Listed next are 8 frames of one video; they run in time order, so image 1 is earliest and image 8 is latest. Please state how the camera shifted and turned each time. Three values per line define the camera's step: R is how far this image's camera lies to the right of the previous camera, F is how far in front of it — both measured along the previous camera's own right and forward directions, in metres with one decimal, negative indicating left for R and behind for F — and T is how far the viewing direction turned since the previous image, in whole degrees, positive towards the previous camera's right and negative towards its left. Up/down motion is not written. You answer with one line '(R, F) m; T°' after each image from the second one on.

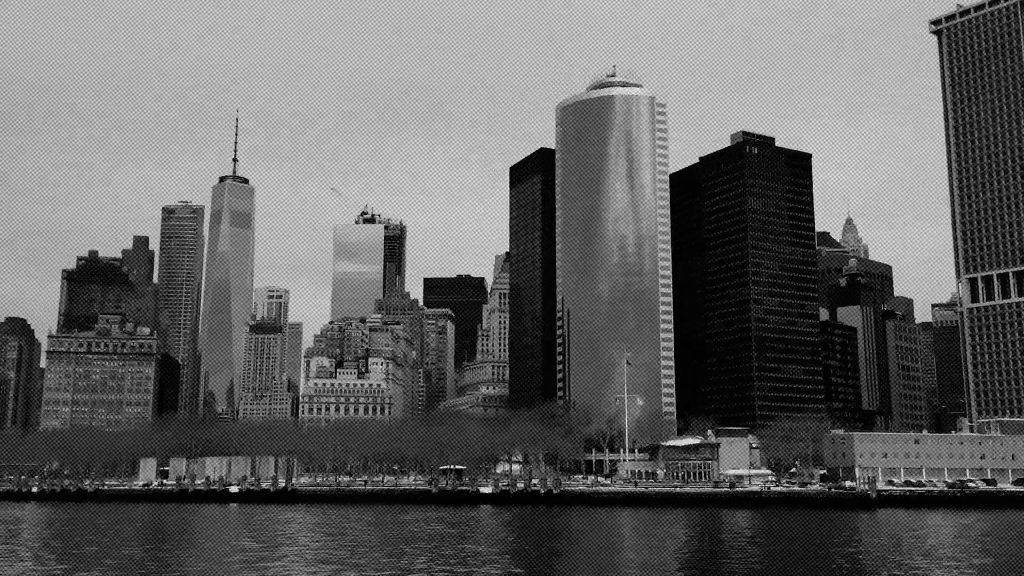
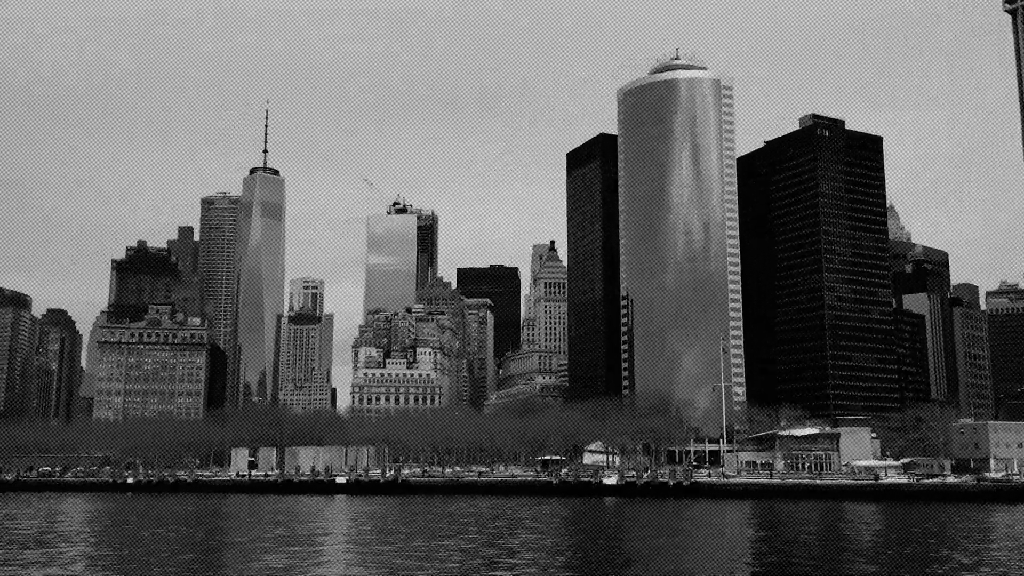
(-11.7, +4.2) m; -1°
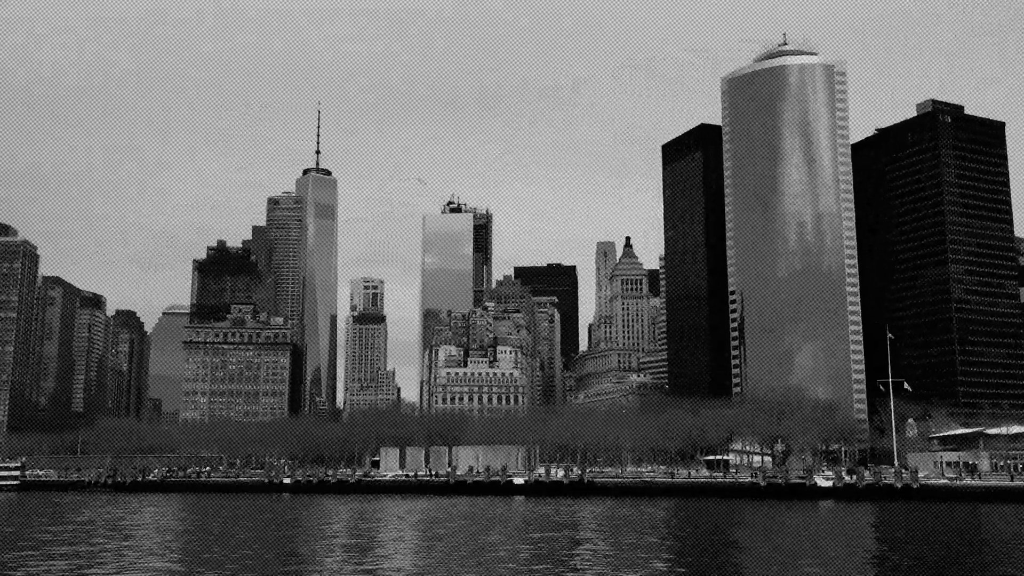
(-17.7, +6.3) m; -2°
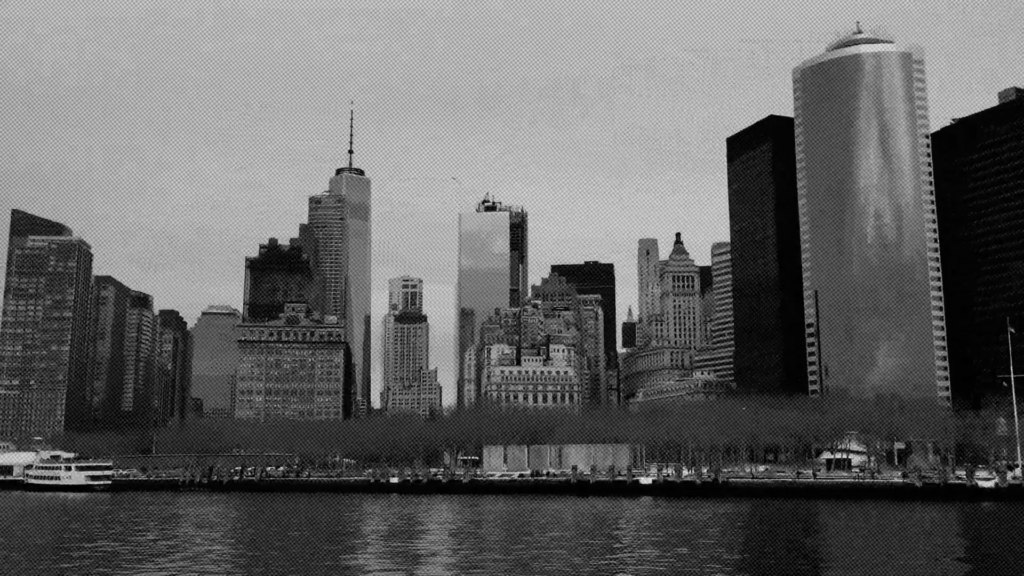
(-11.7, +4.4) m; -1°
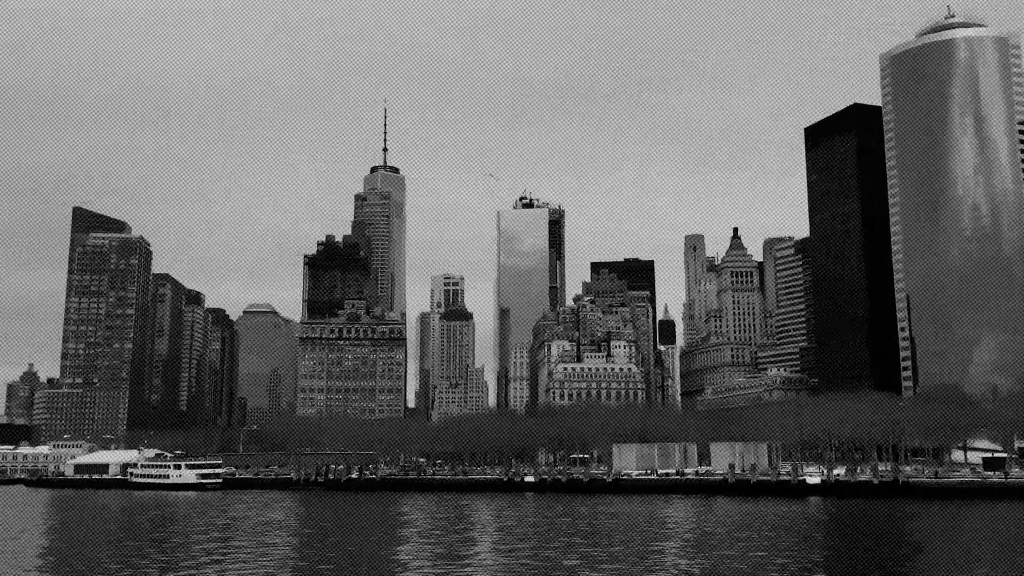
(-14.6, +5.3) m; -1°
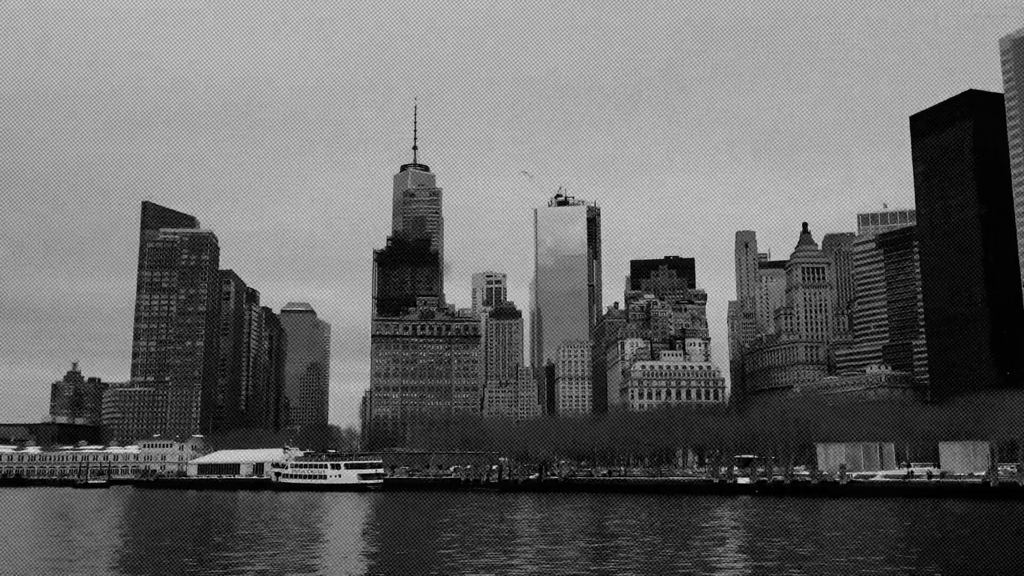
(-23.3, +8.6) m; -1°
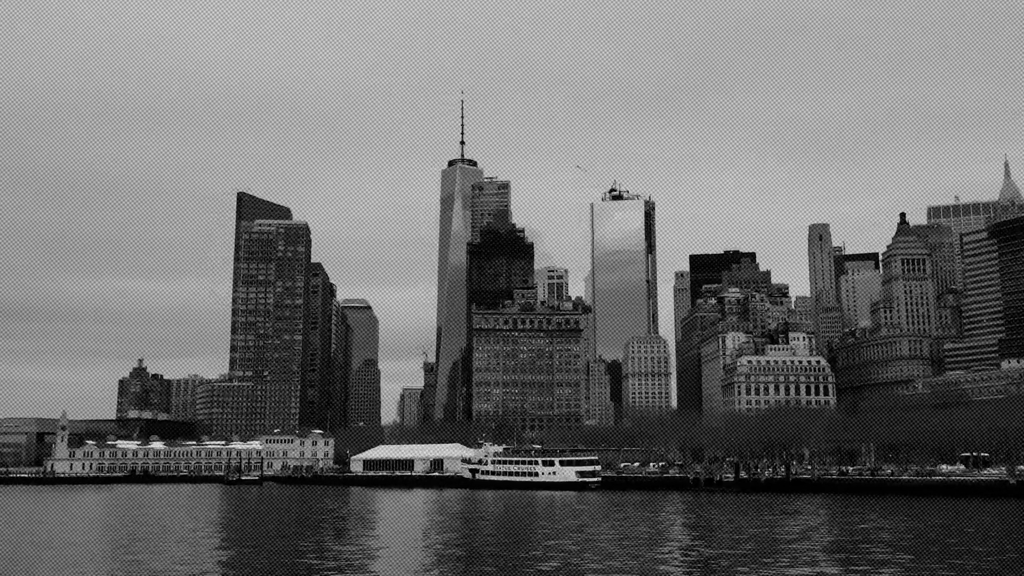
(-25.9, +9.7) m; -2°
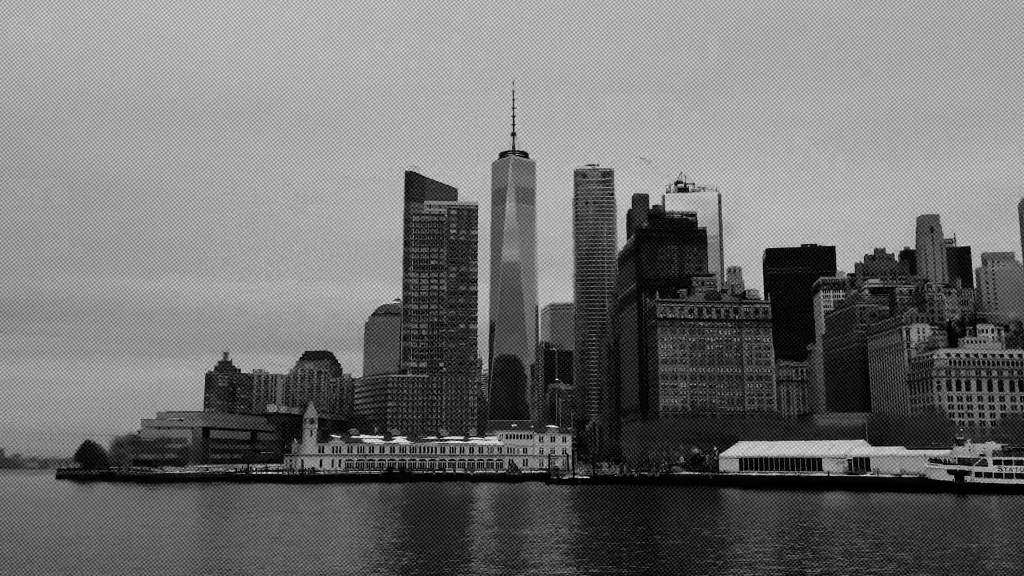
(-53.4, +15.6) m; -1°
